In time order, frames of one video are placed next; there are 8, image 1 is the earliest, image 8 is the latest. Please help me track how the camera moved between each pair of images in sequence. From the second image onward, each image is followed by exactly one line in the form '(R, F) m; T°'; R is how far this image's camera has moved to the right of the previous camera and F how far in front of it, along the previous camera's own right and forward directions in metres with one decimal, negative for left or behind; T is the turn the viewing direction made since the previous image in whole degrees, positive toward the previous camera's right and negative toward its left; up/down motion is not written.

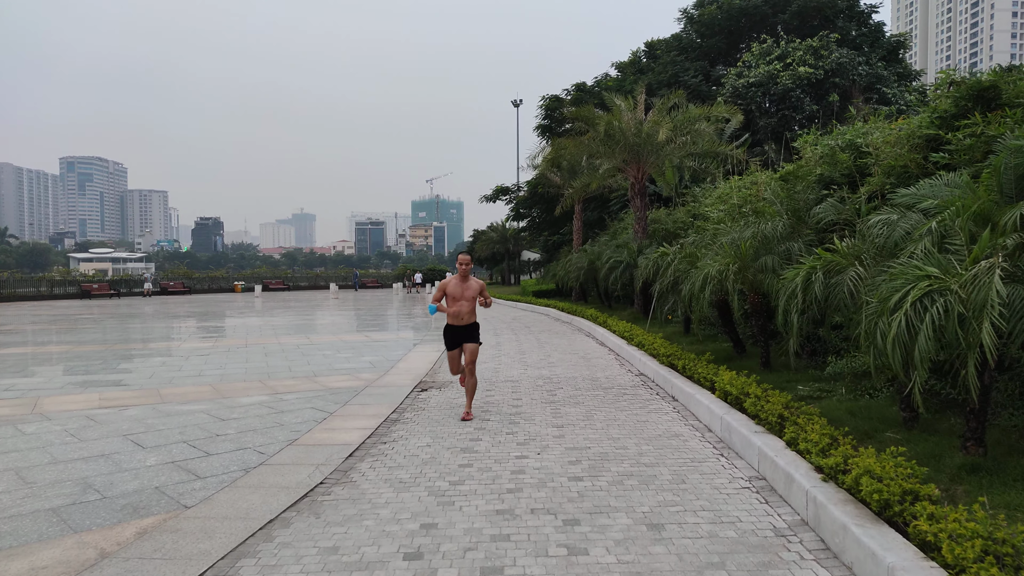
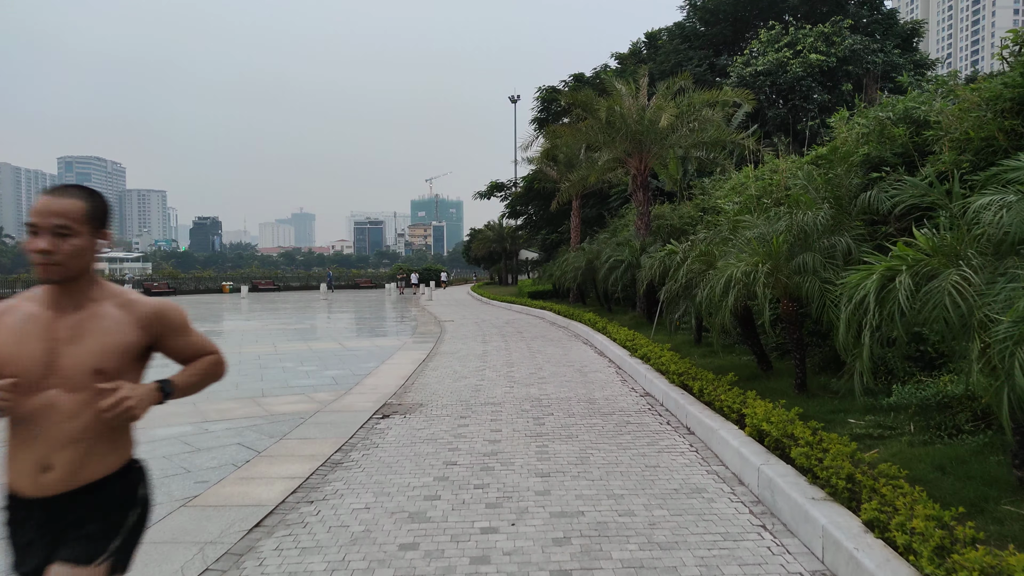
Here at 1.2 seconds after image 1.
(+0.2, +1.5) m; 0°
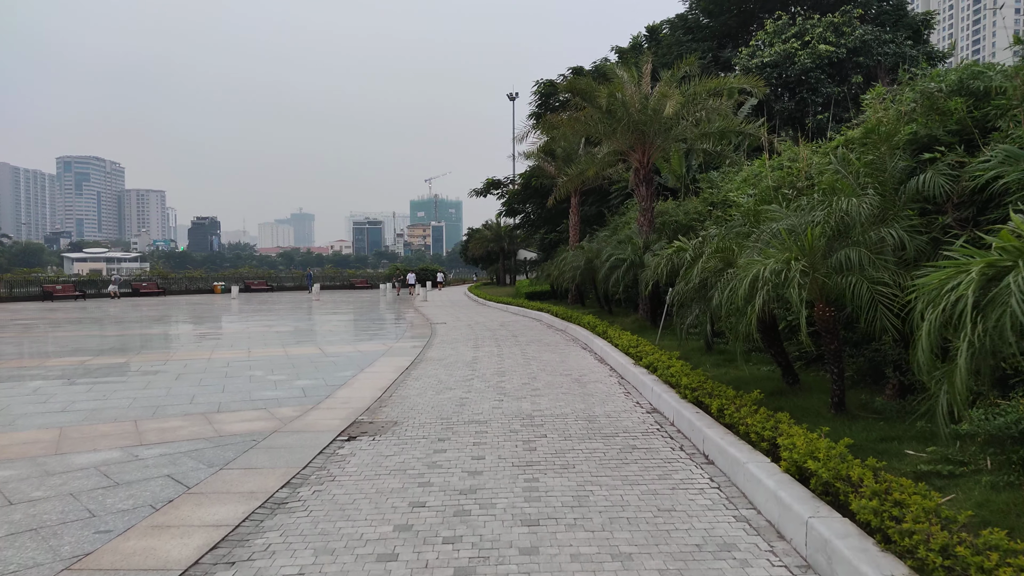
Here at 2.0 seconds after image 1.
(+0.1, +1.0) m; 0°
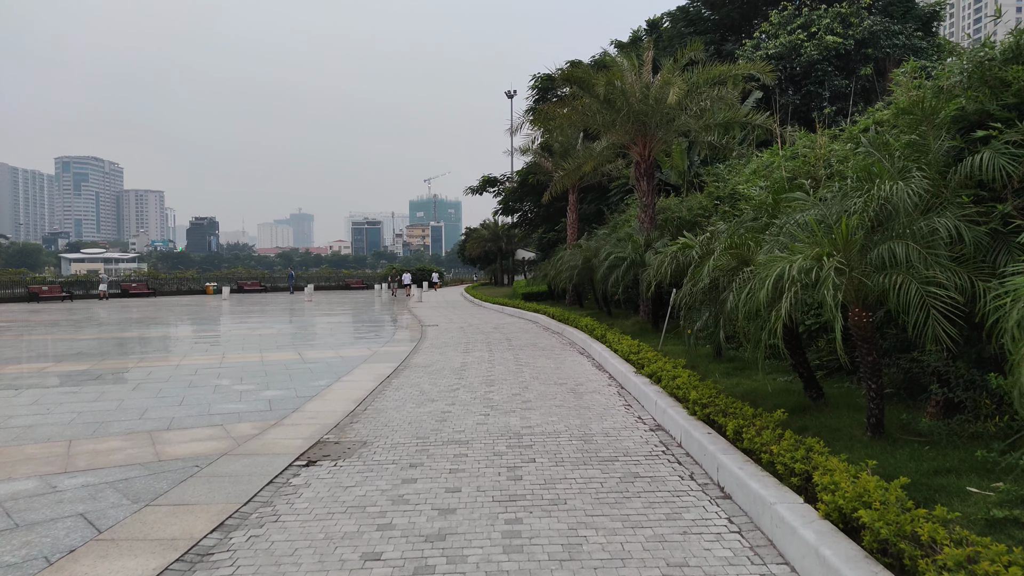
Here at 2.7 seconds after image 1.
(+0.1, +0.8) m; 0°
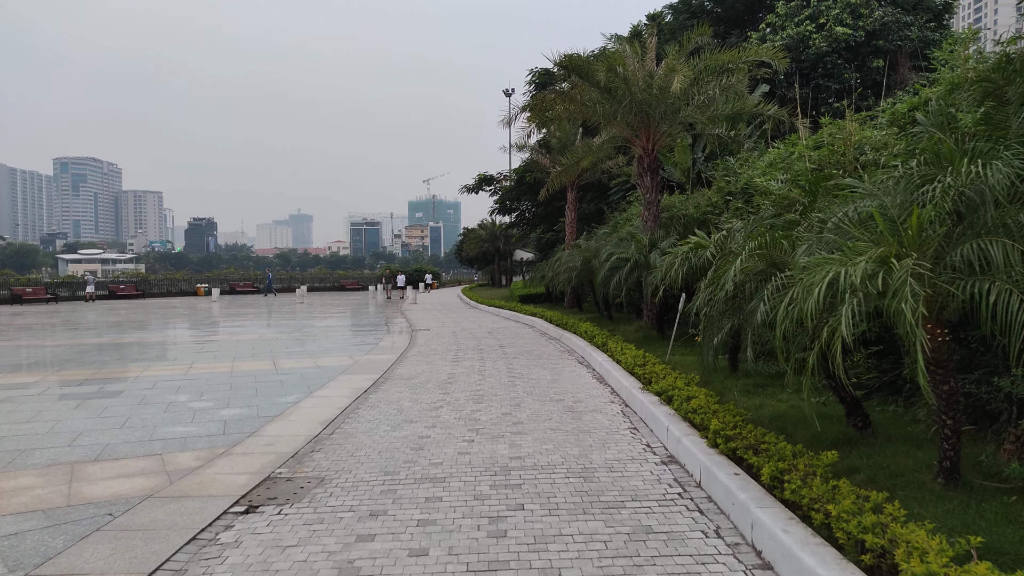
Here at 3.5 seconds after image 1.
(+0.1, +0.9) m; 0°
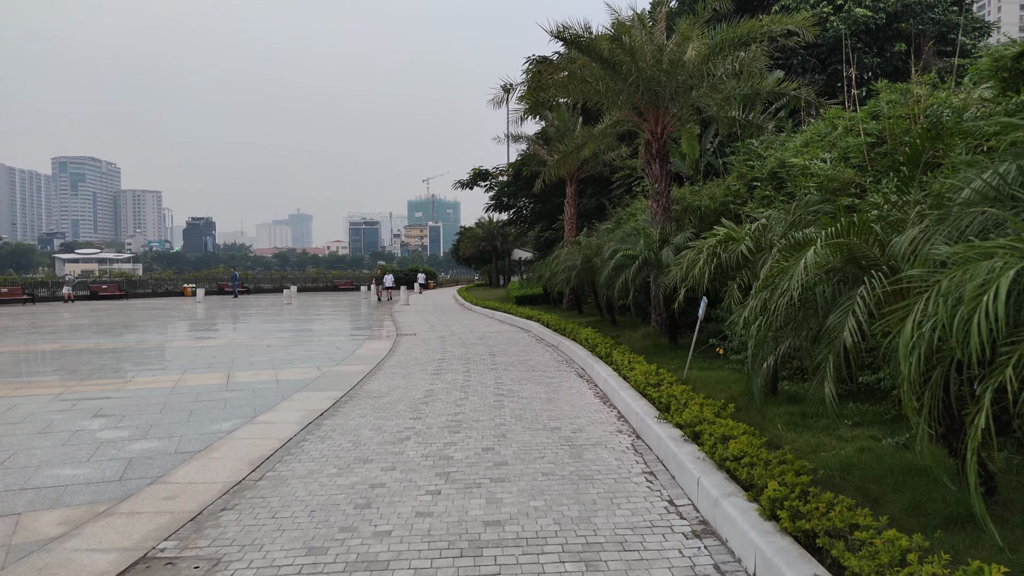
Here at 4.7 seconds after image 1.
(+0.2, +1.4) m; 0°
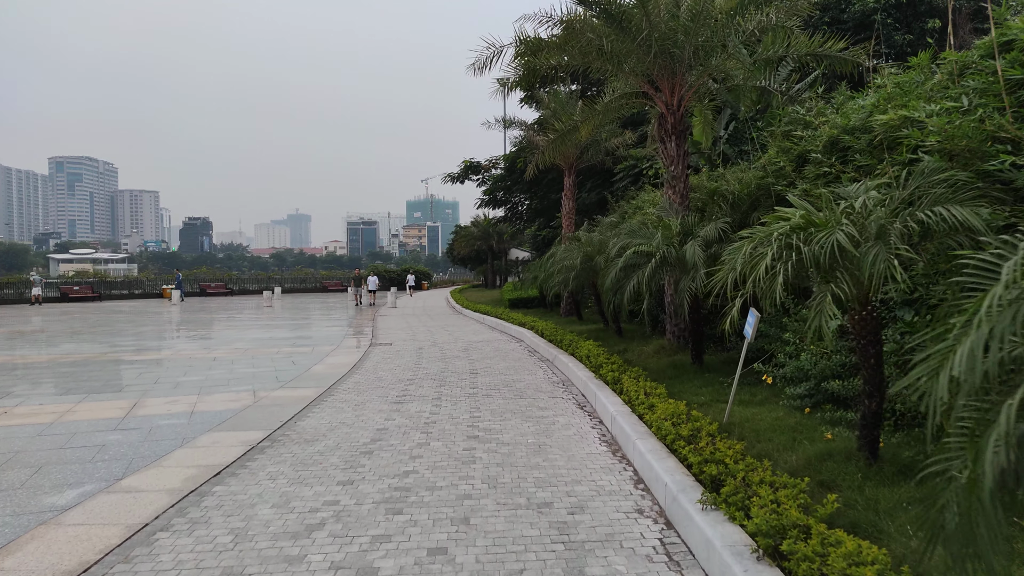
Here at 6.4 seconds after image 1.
(+0.2, +2.0) m; 0°
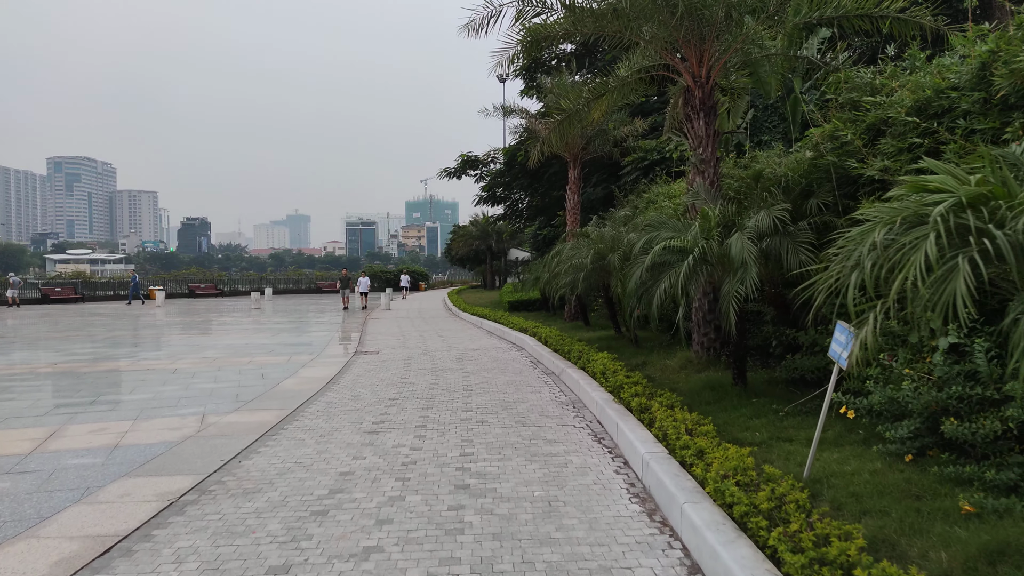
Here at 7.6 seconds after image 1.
(0.0, +1.4) m; 0°
